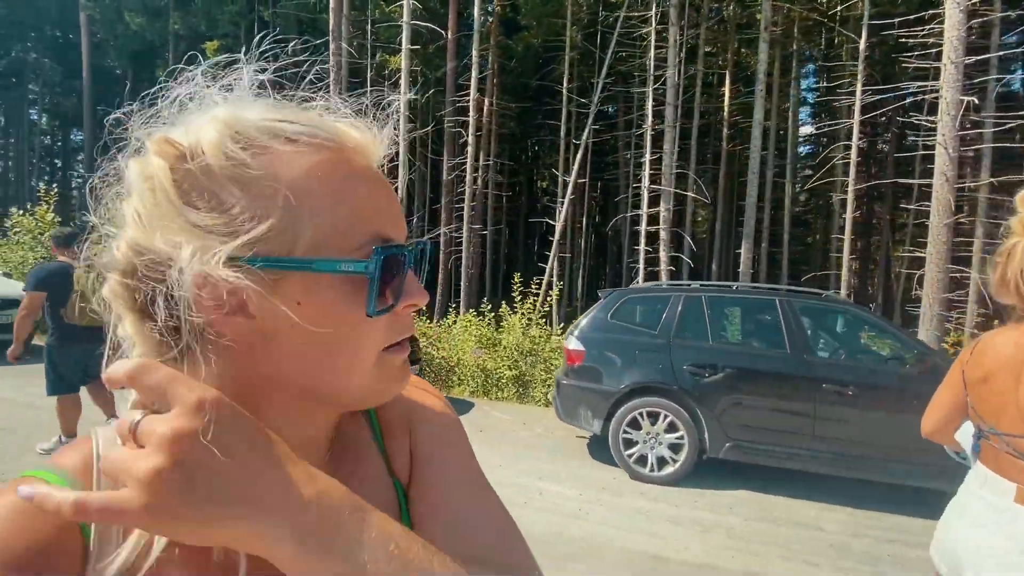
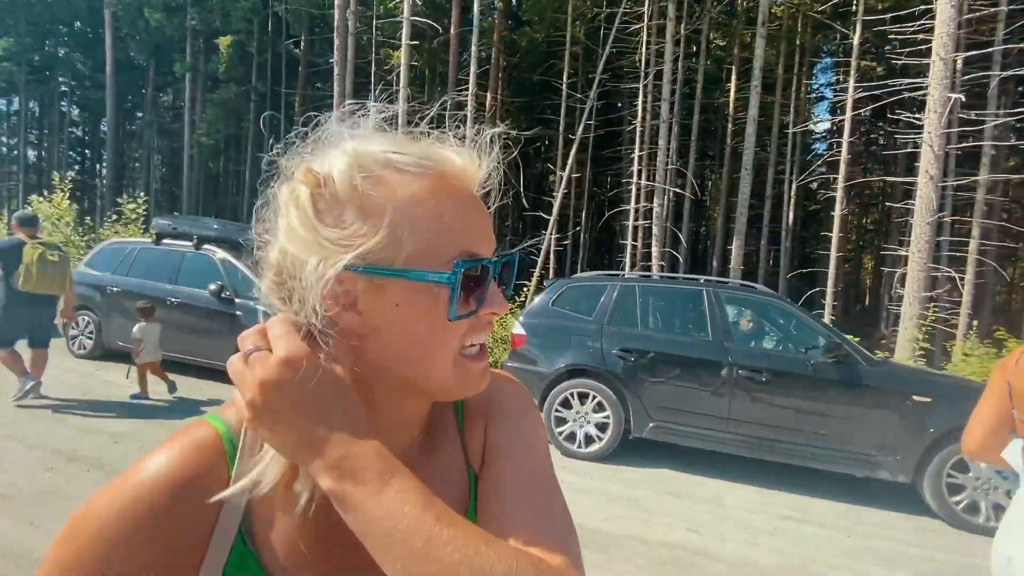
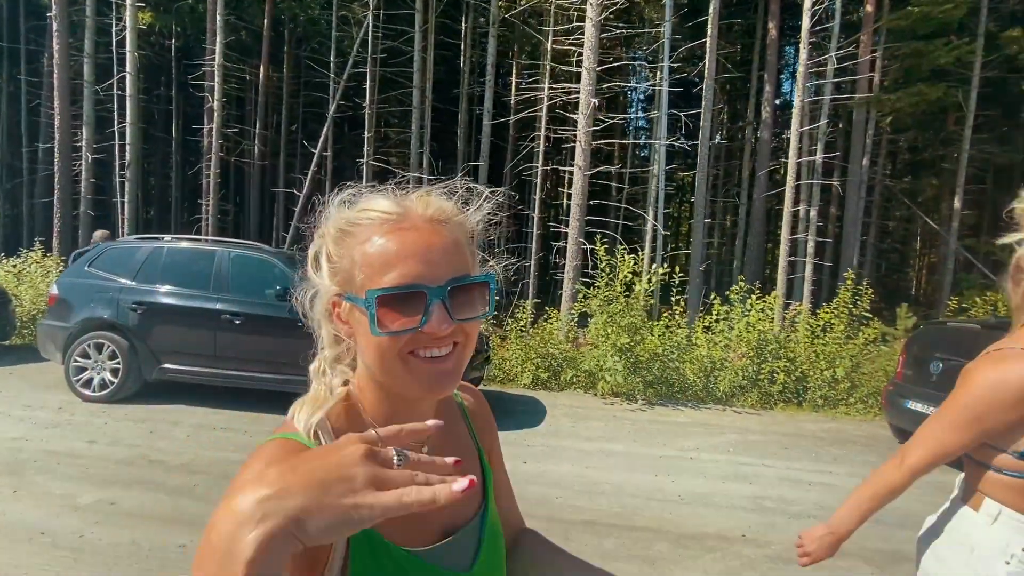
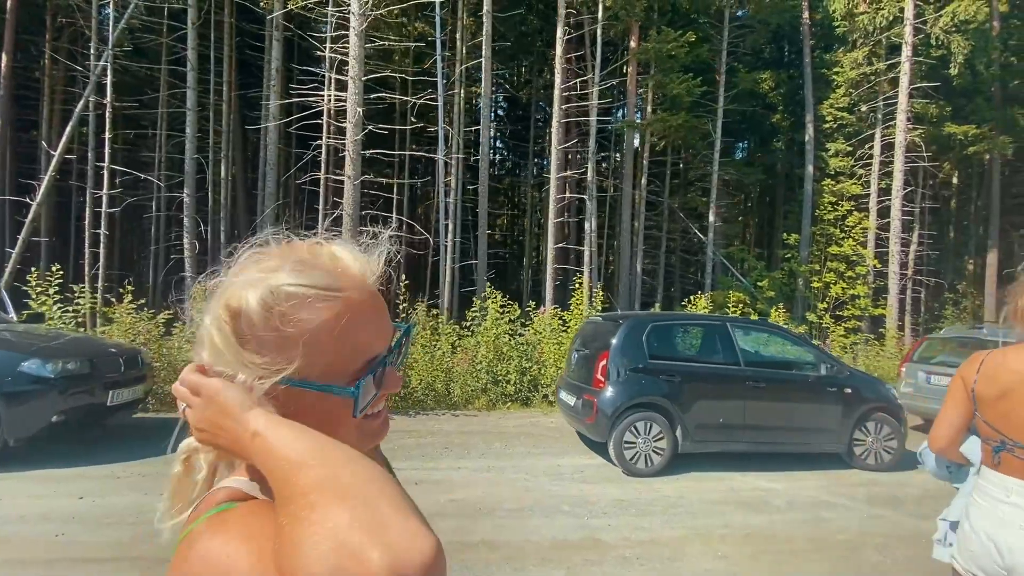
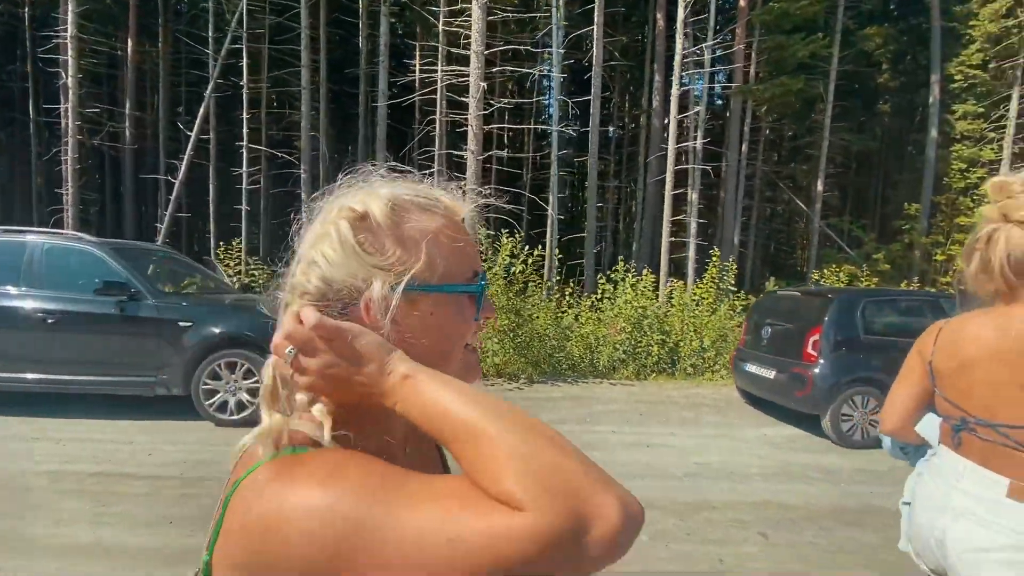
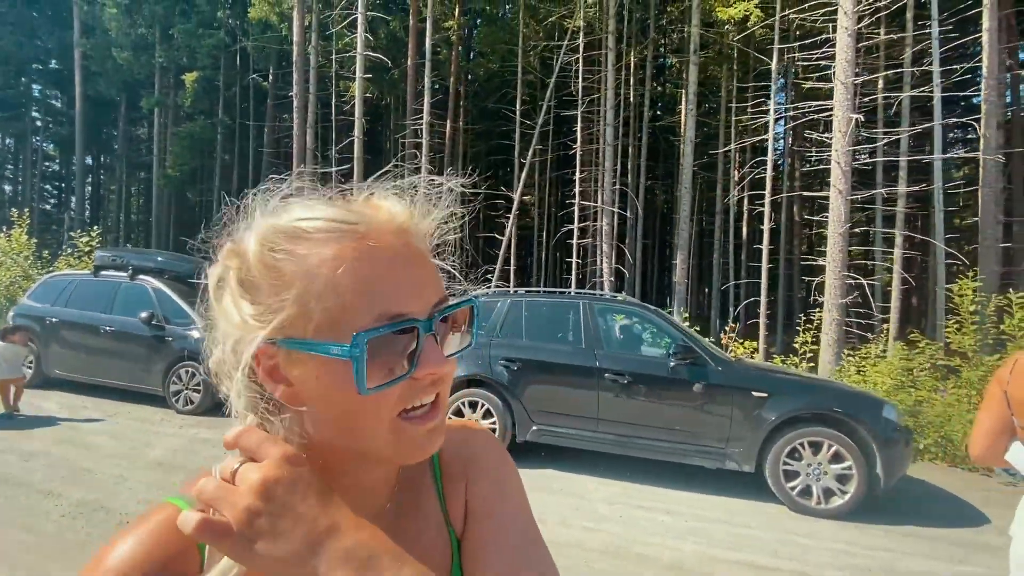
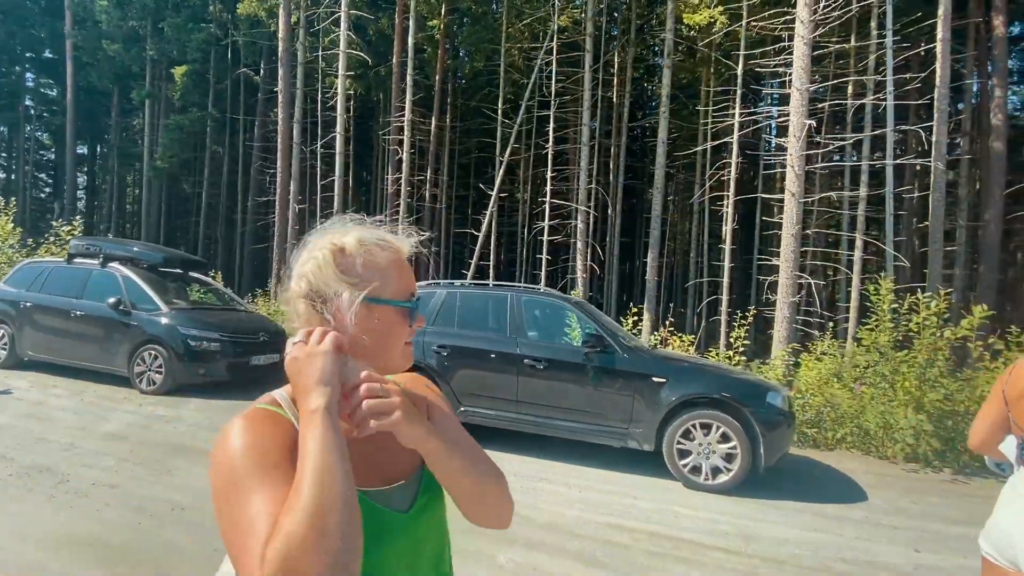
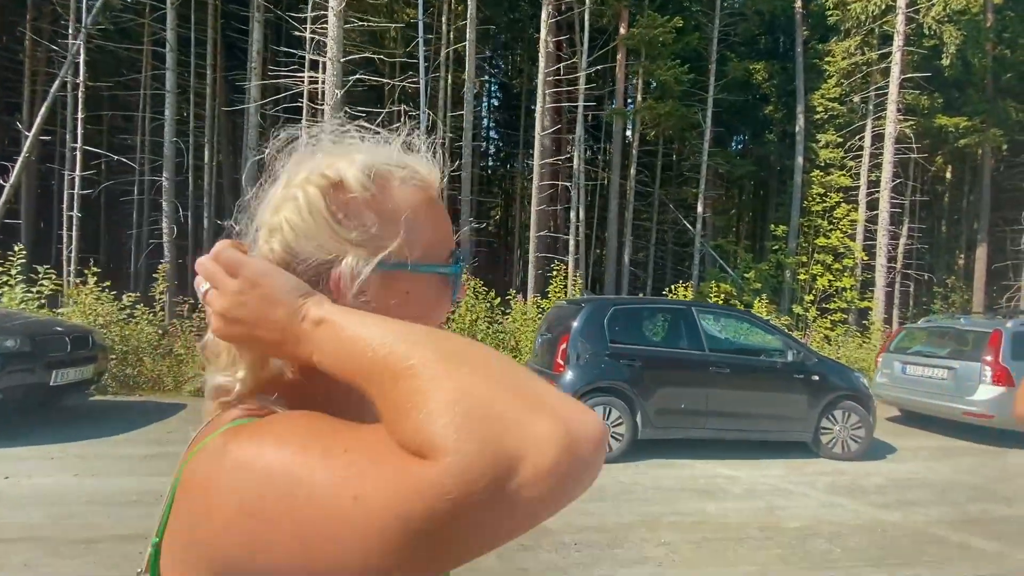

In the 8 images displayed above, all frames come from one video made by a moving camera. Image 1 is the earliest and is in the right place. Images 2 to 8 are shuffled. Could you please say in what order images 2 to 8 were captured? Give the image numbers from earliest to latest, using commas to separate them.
2, 6, 7, 3, 5, 4, 8
